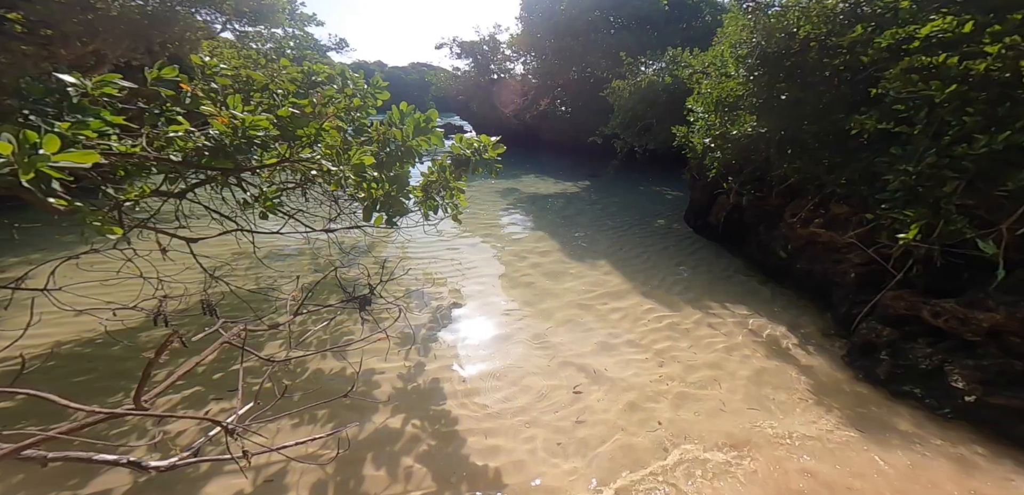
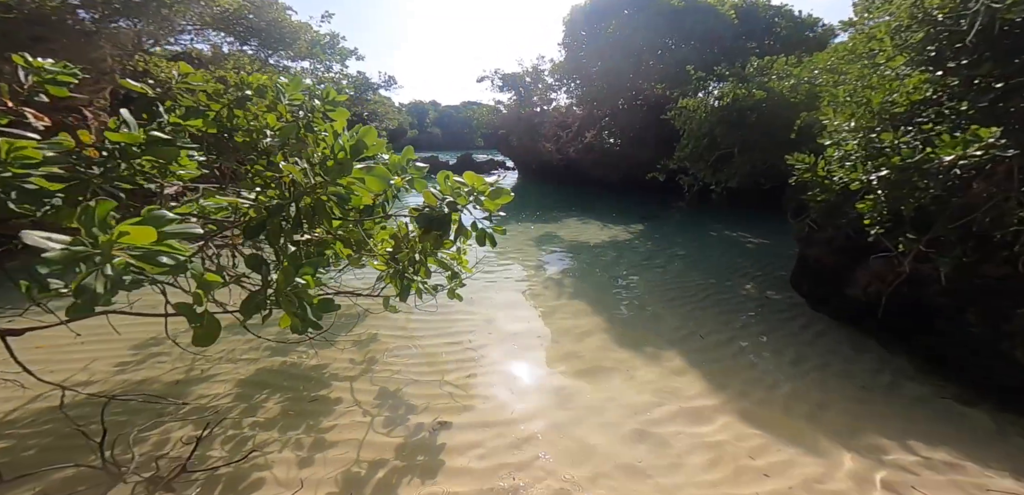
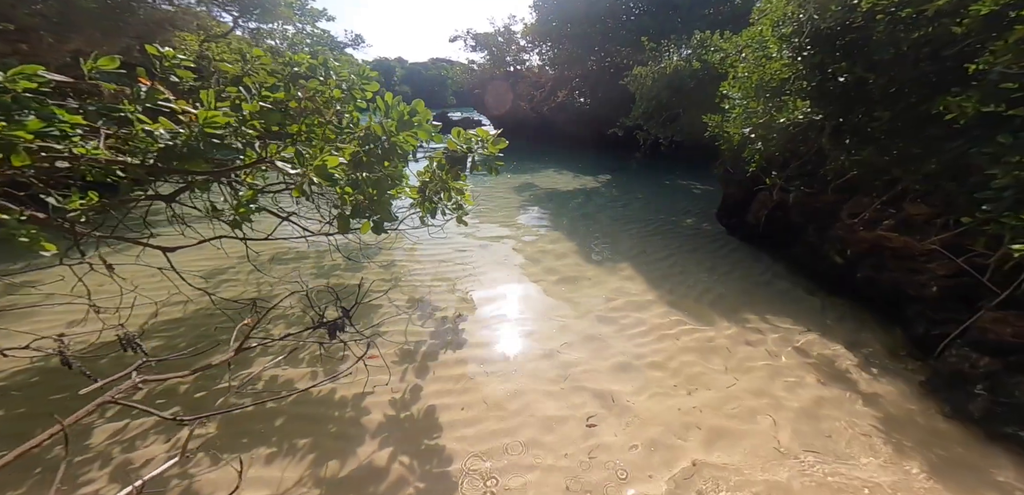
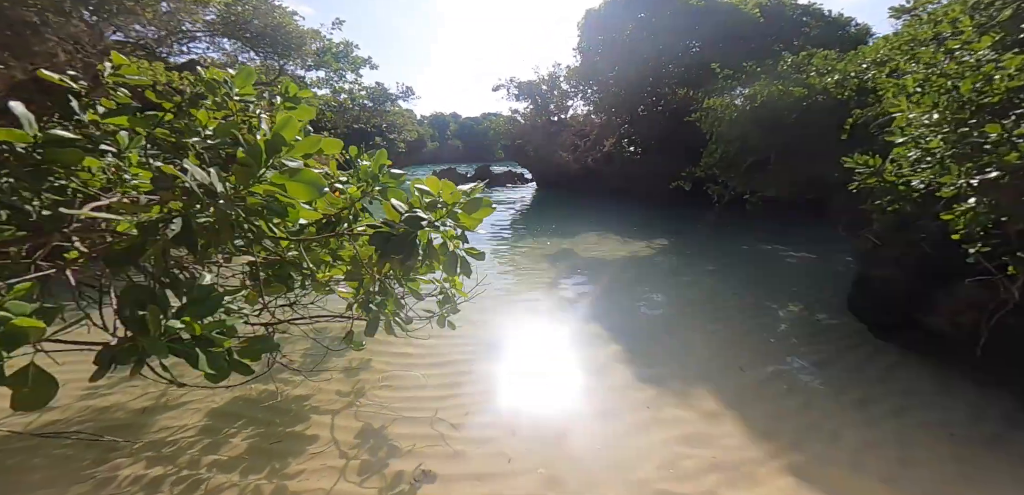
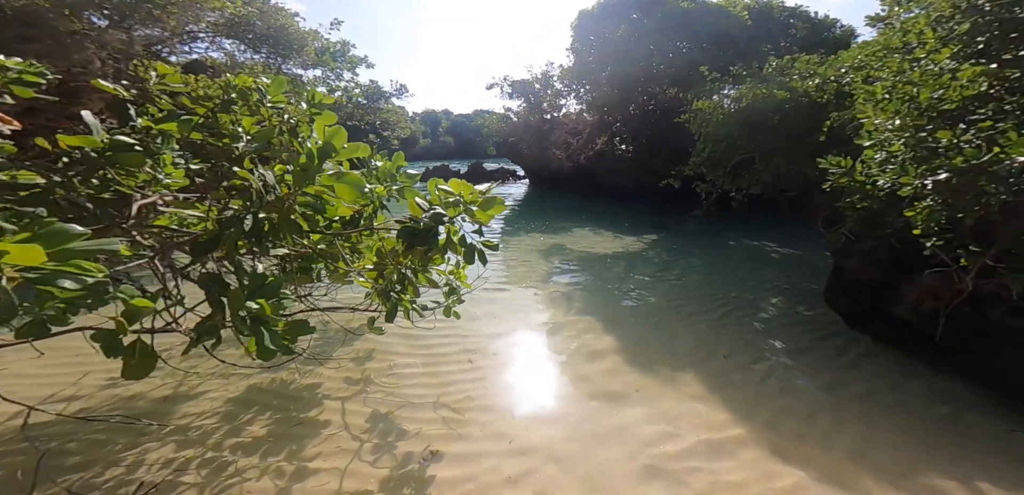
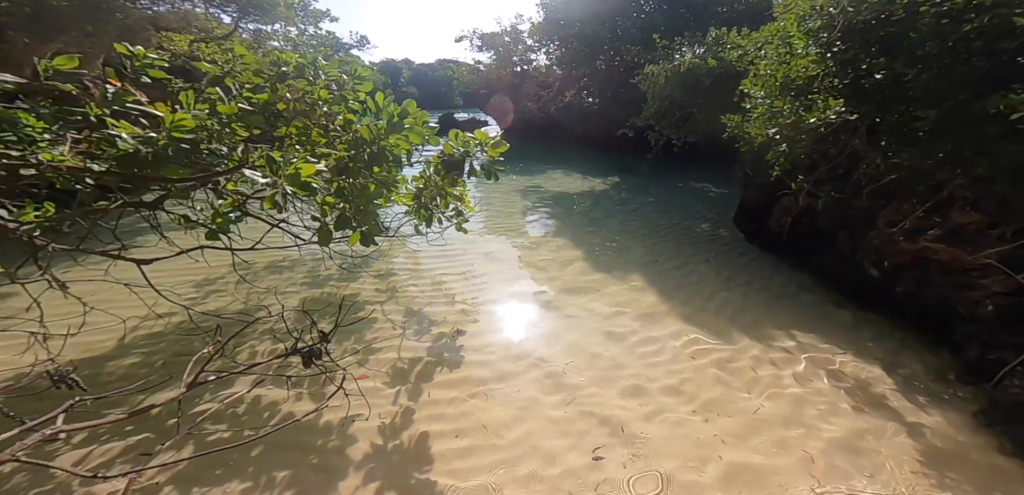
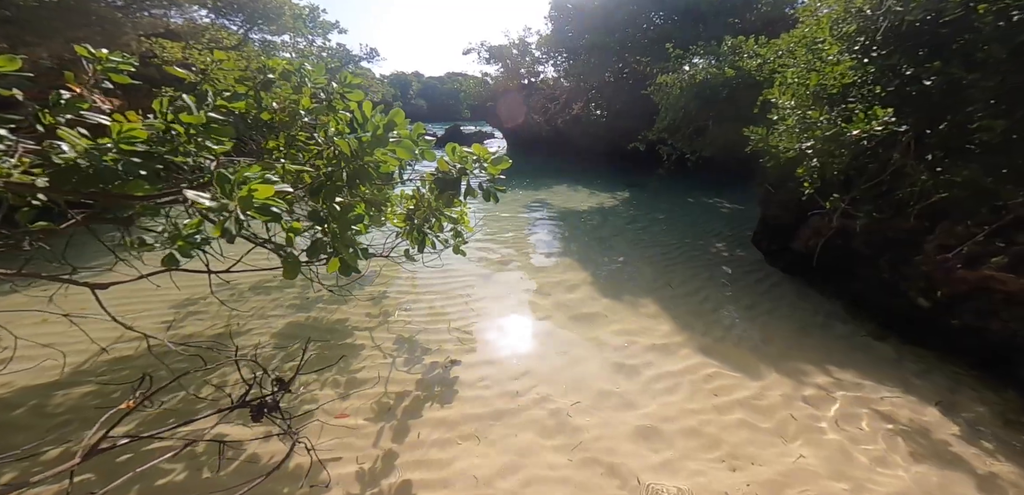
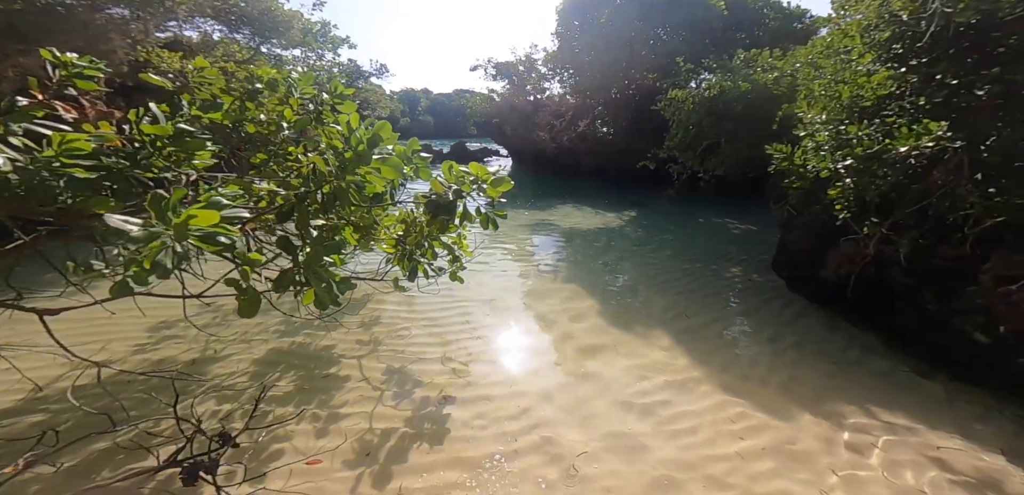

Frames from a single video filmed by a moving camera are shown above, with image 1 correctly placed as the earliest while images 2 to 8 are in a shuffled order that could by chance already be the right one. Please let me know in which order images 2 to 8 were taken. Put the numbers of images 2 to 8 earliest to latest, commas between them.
3, 6, 7, 8, 2, 5, 4
